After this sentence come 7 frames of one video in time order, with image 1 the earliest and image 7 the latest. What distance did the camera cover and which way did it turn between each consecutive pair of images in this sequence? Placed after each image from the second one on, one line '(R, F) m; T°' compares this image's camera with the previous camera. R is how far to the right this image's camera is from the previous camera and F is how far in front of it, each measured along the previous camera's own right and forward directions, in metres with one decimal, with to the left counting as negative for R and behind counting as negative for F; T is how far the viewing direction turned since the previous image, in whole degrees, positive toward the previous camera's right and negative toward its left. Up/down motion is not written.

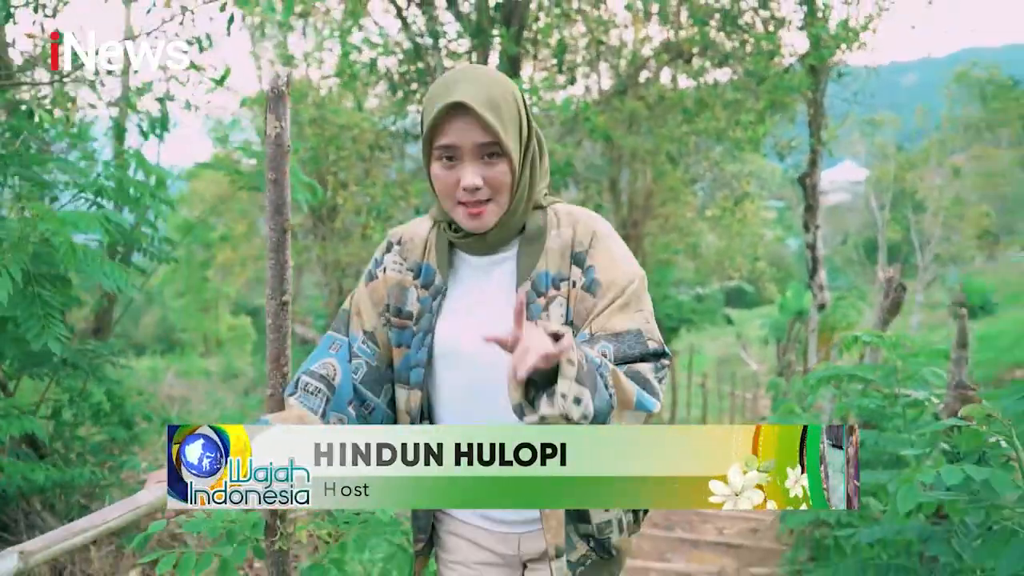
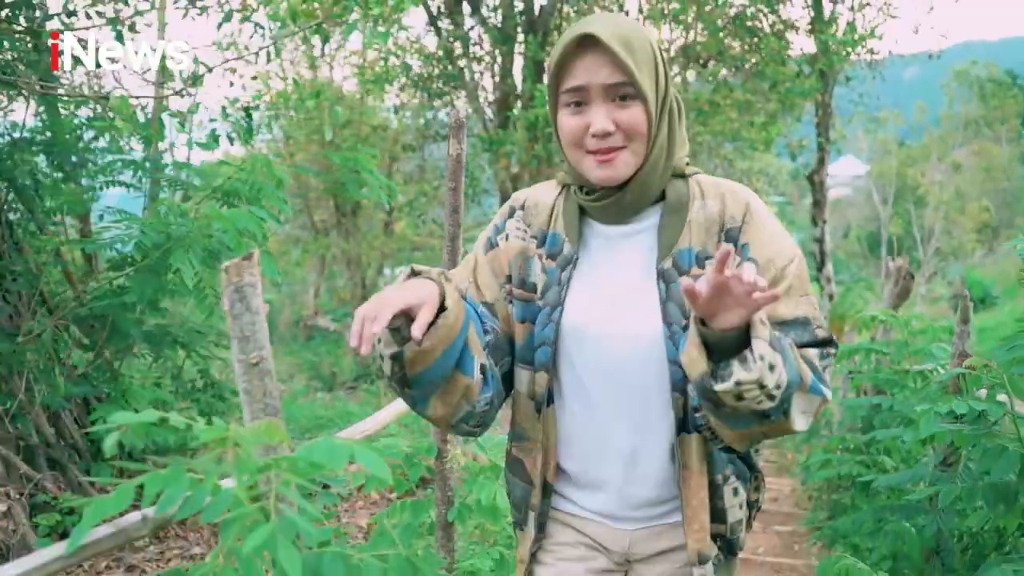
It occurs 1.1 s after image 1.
(-0.2, -0.5) m; 0°
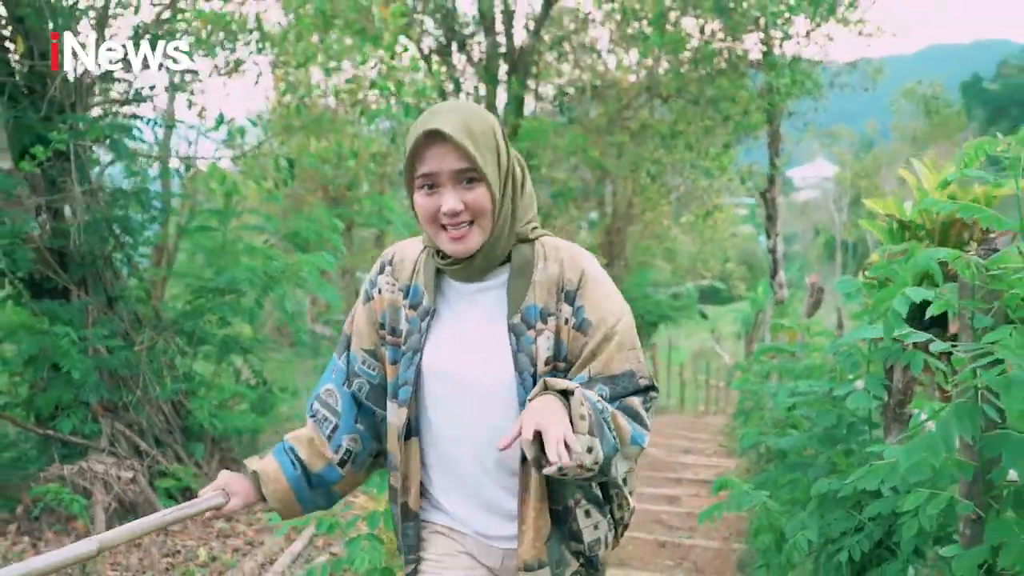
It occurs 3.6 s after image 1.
(-0.1, -1.3) m; +1°
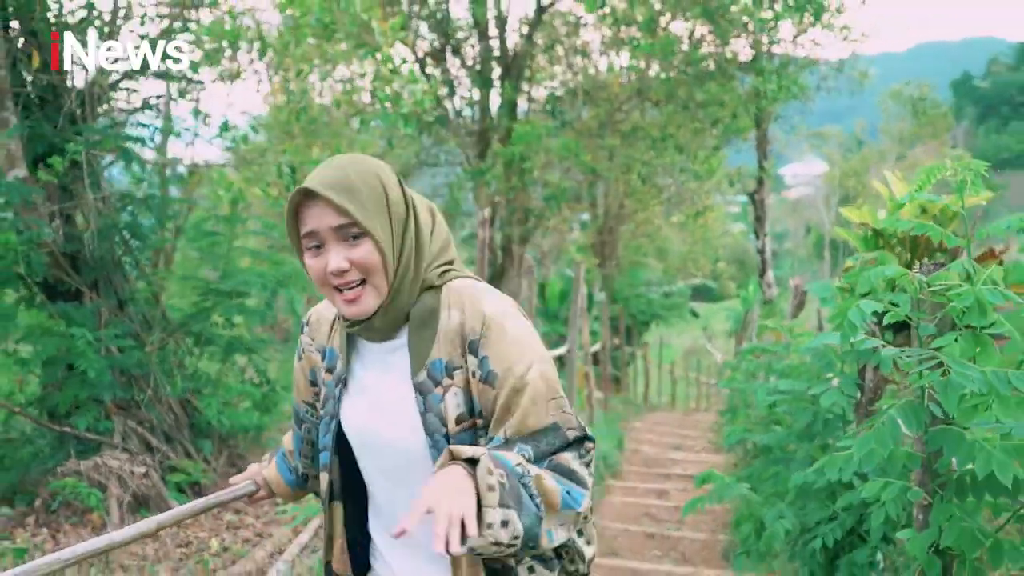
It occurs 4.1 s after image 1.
(0.0, -0.2) m; 0°
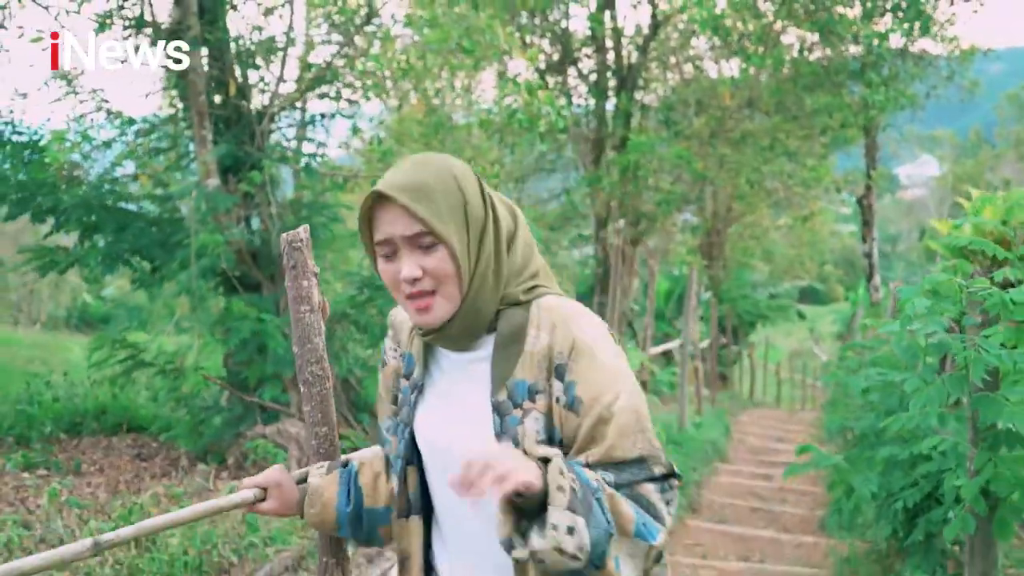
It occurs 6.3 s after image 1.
(-0.1, -0.7) m; -6°
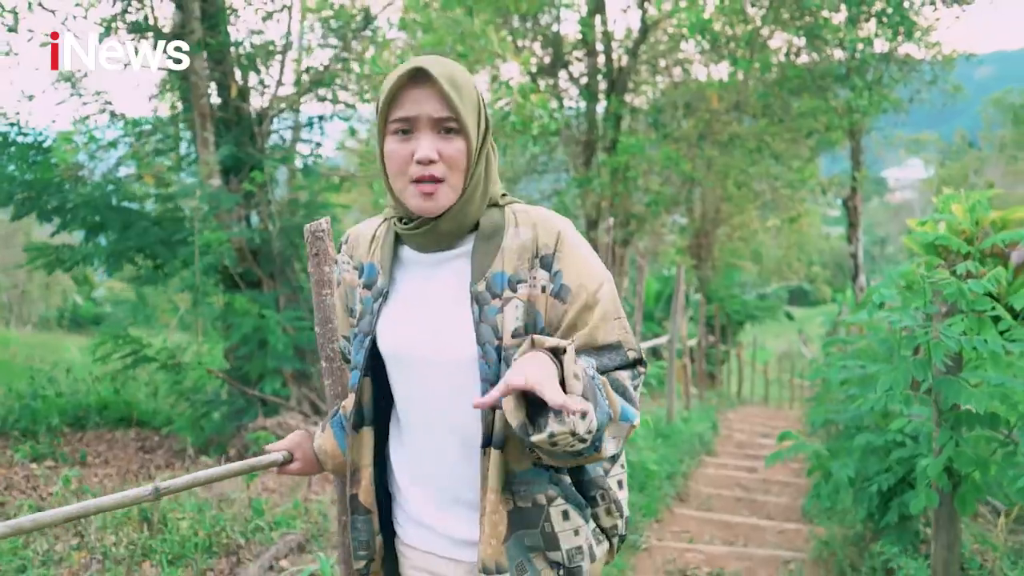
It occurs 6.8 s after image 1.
(0.0, -0.2) m; +1°
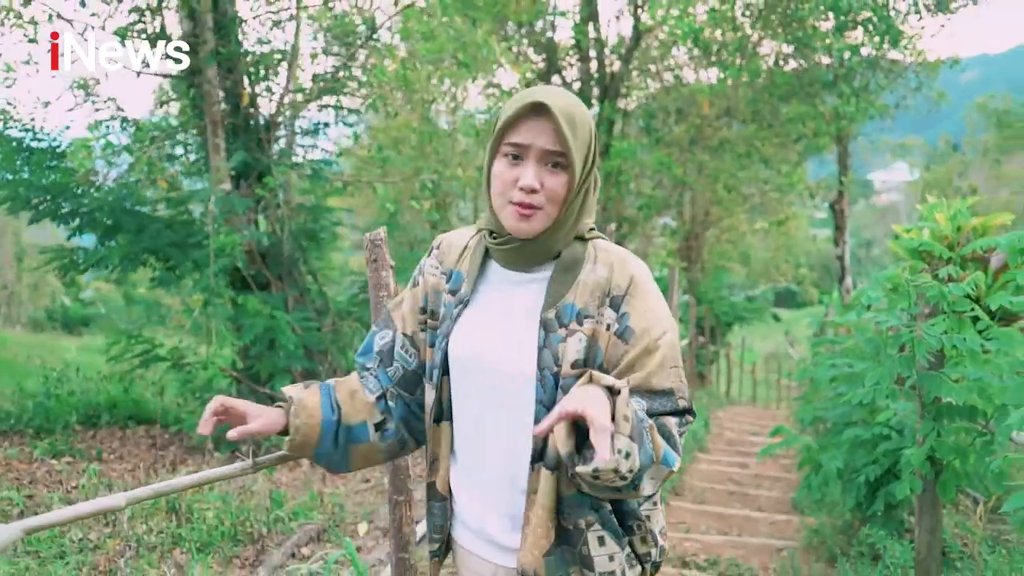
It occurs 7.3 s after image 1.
(-0.1, -0.2) m; +1°
